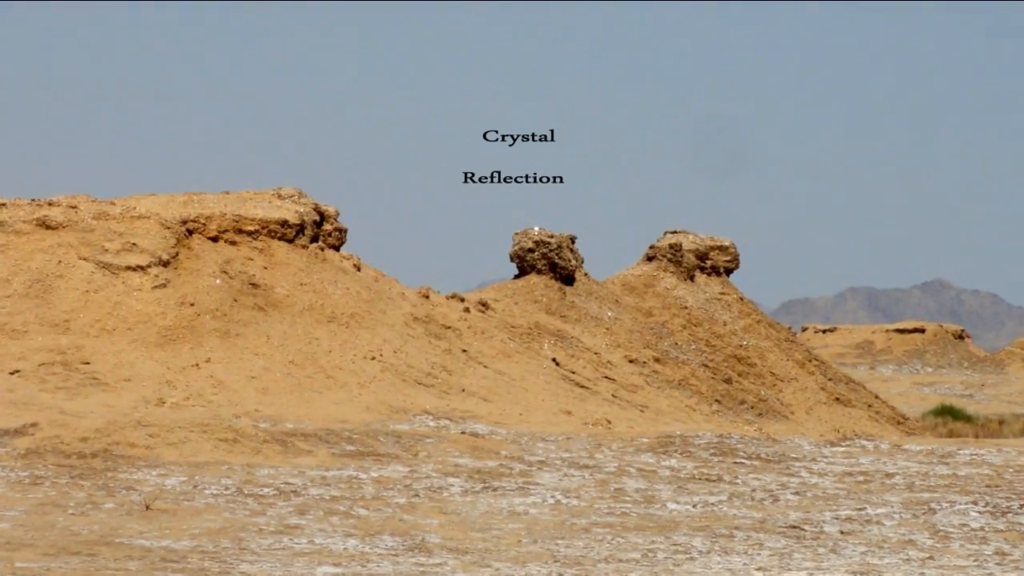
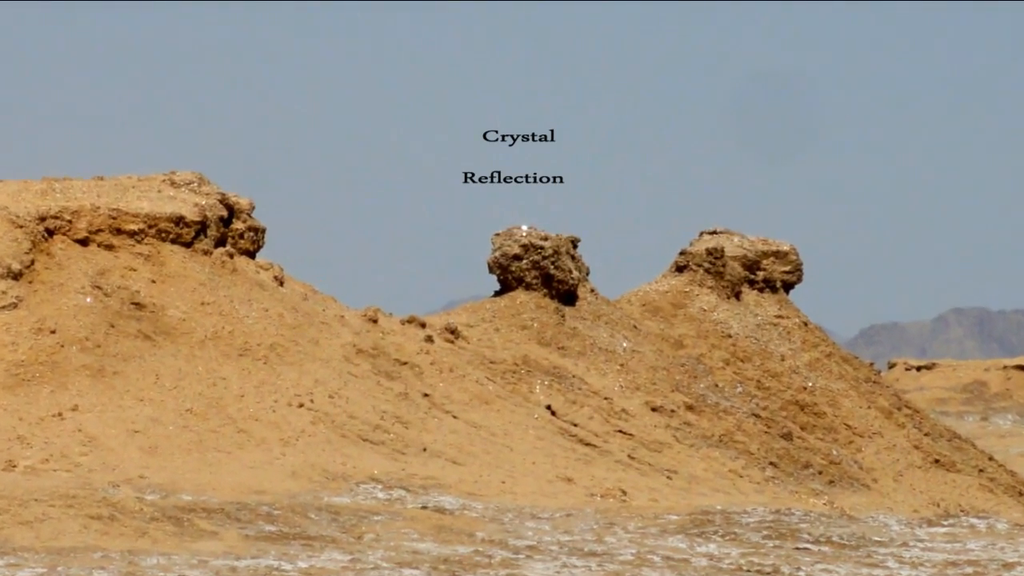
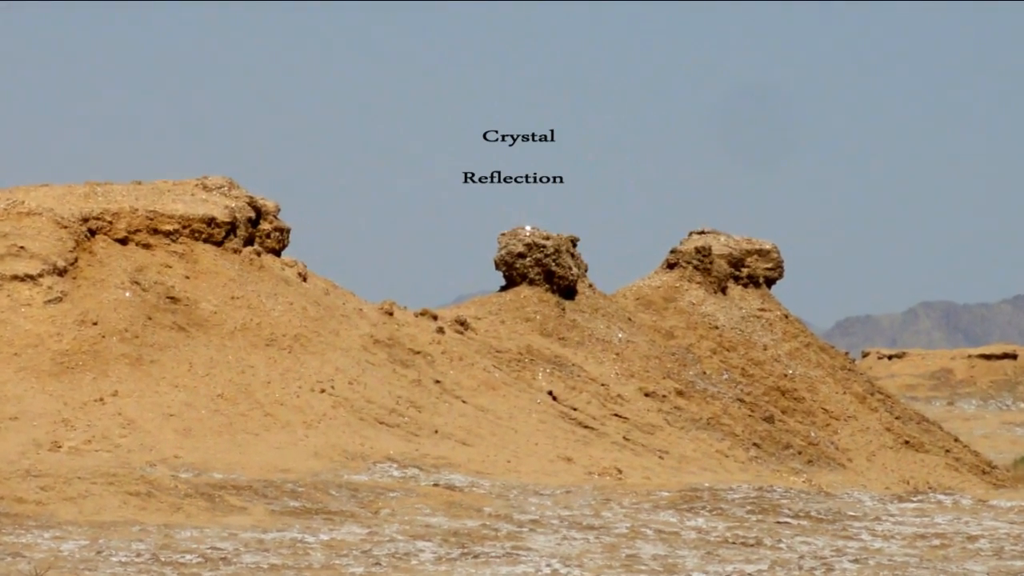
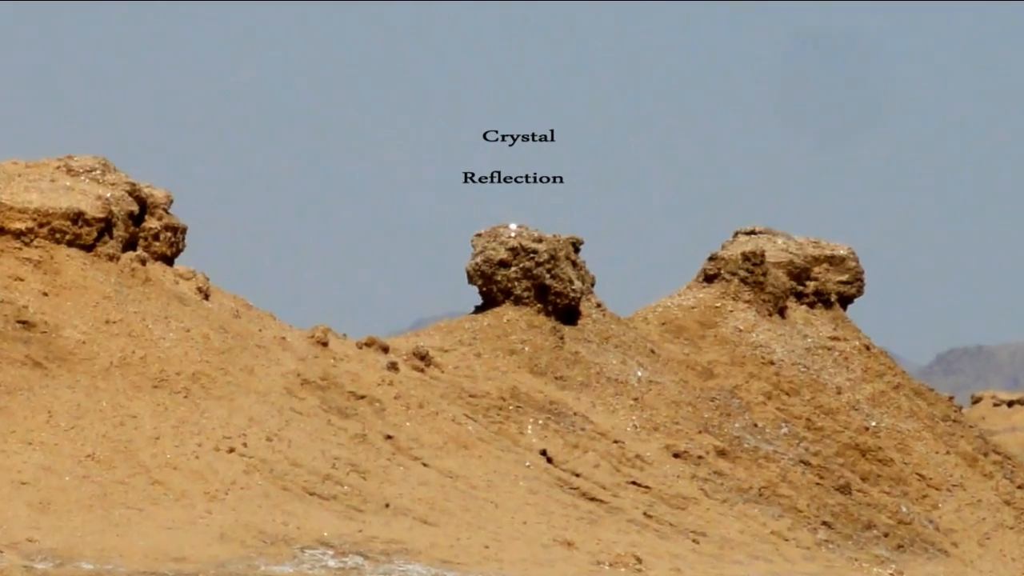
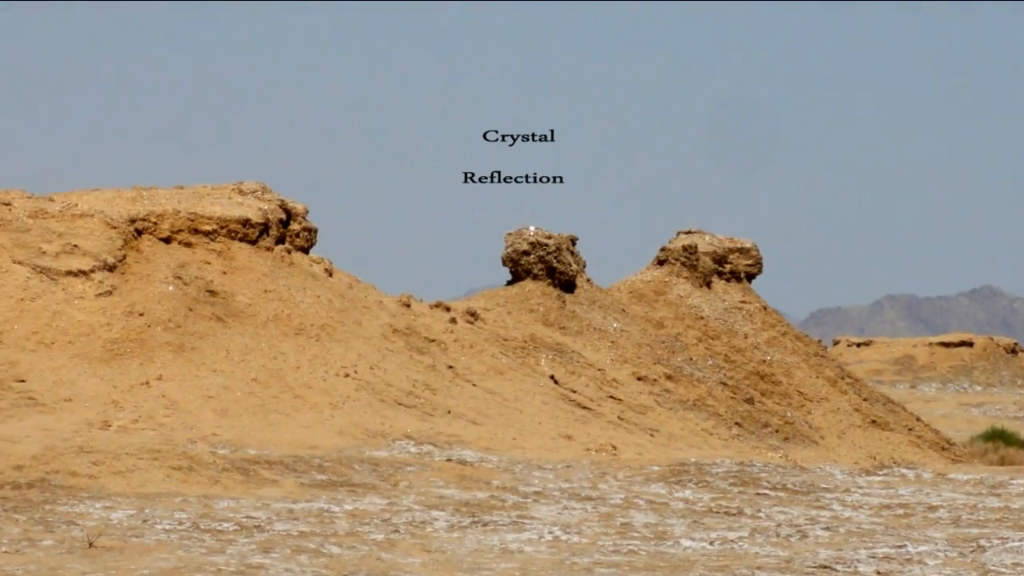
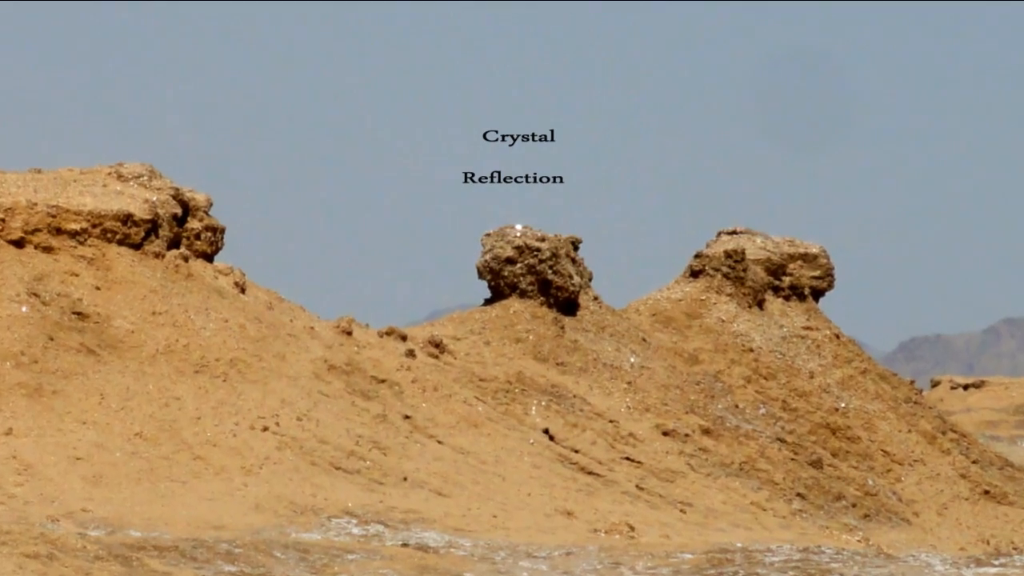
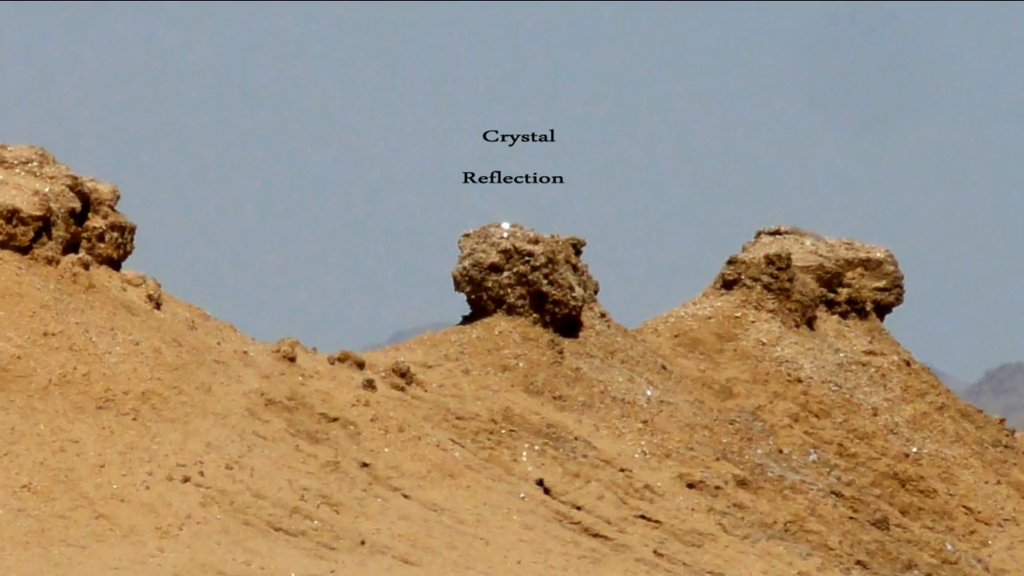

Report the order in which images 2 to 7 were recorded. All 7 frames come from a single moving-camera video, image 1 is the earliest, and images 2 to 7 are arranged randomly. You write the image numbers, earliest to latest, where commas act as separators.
5, 3, 2, 6, 4, 7
